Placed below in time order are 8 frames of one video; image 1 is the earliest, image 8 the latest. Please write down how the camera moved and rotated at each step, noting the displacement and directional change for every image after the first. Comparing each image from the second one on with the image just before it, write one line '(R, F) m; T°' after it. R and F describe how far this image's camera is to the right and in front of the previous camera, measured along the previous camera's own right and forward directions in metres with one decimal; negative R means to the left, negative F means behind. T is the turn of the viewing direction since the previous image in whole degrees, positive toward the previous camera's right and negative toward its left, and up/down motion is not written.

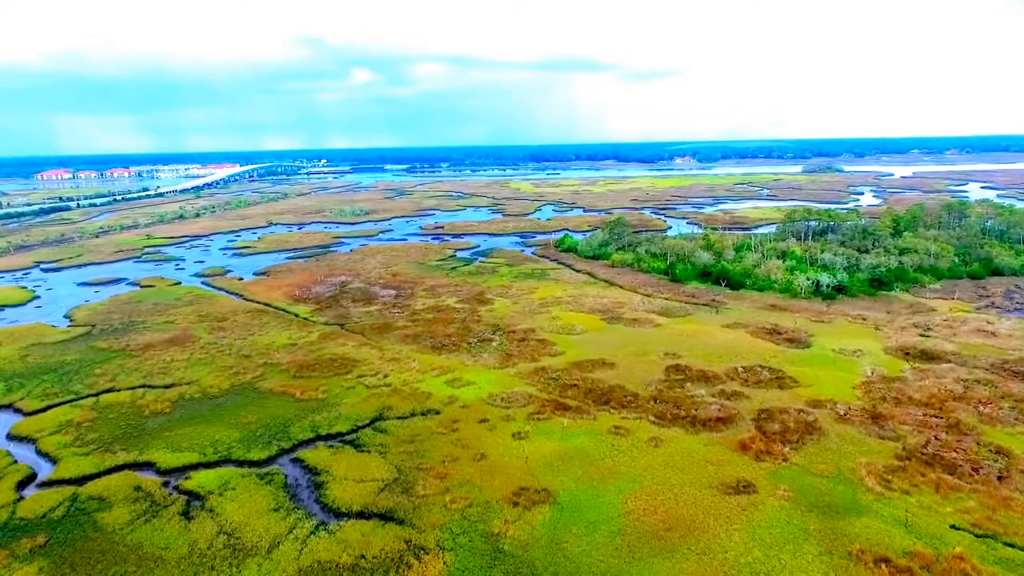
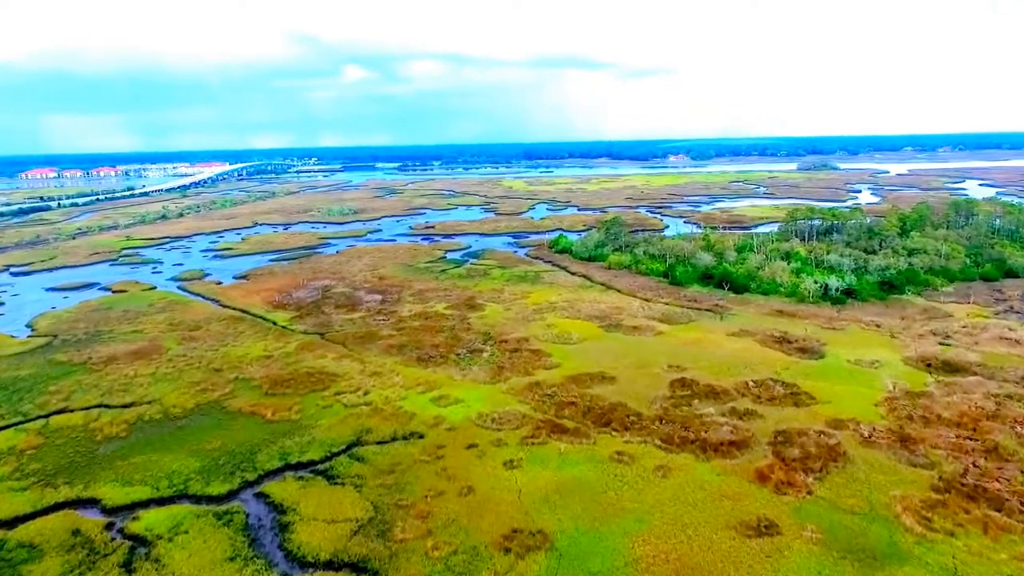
(+0.1, +2.6) m; +1°
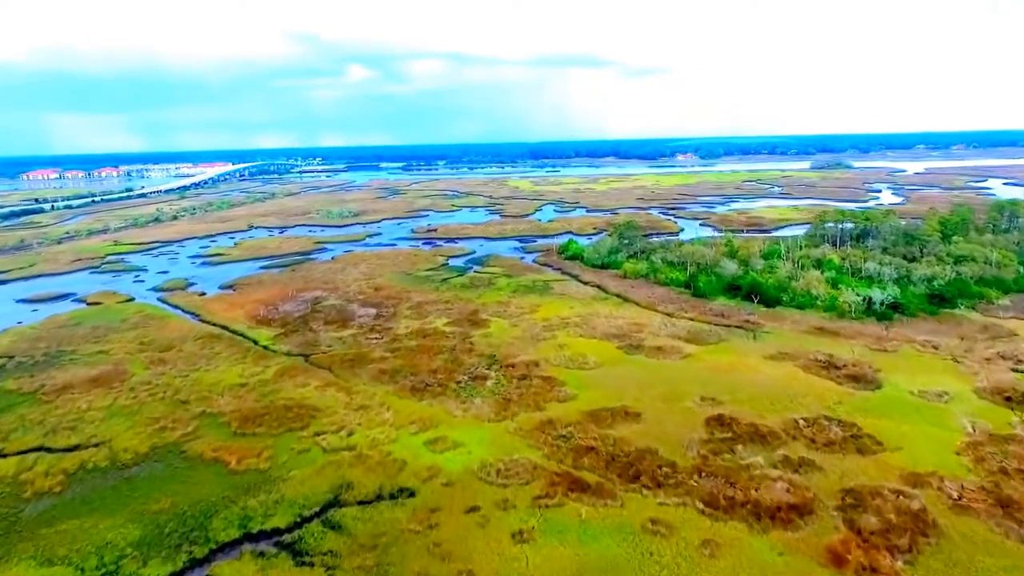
(-0.1, +4.4) m; -1°
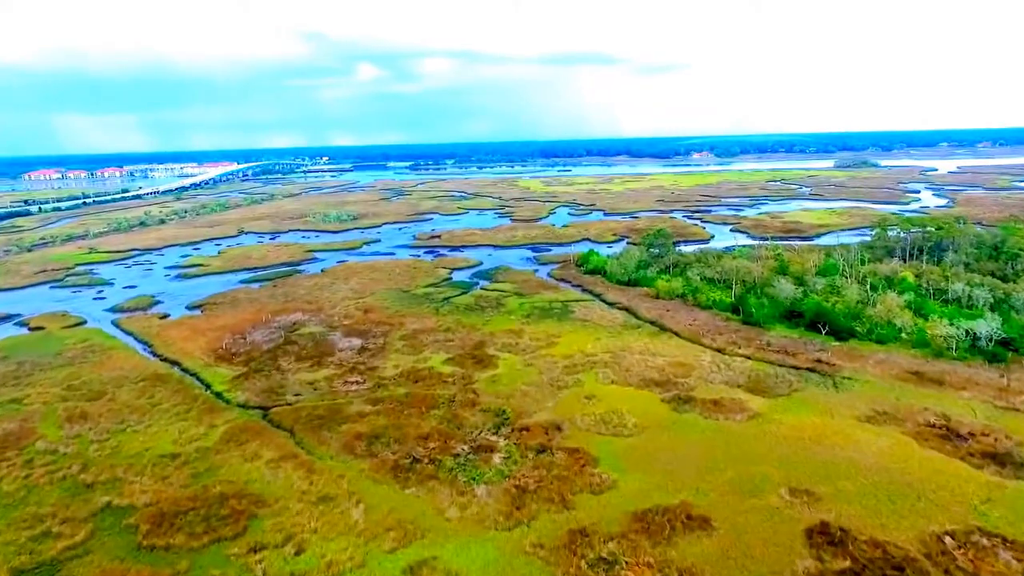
(-0.2, +7.7) m; -1°
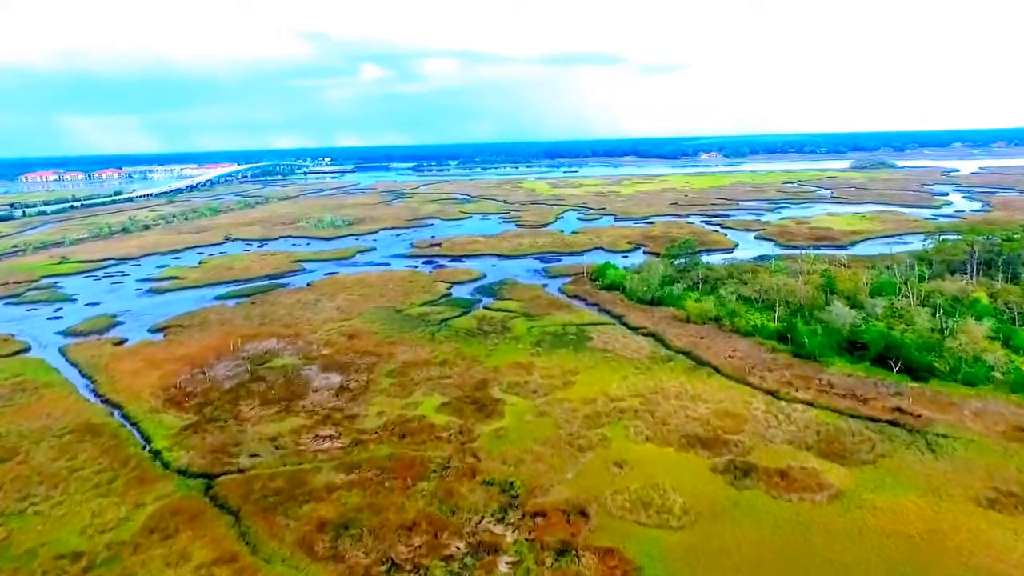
(-0.2, +5.9) m; 0°
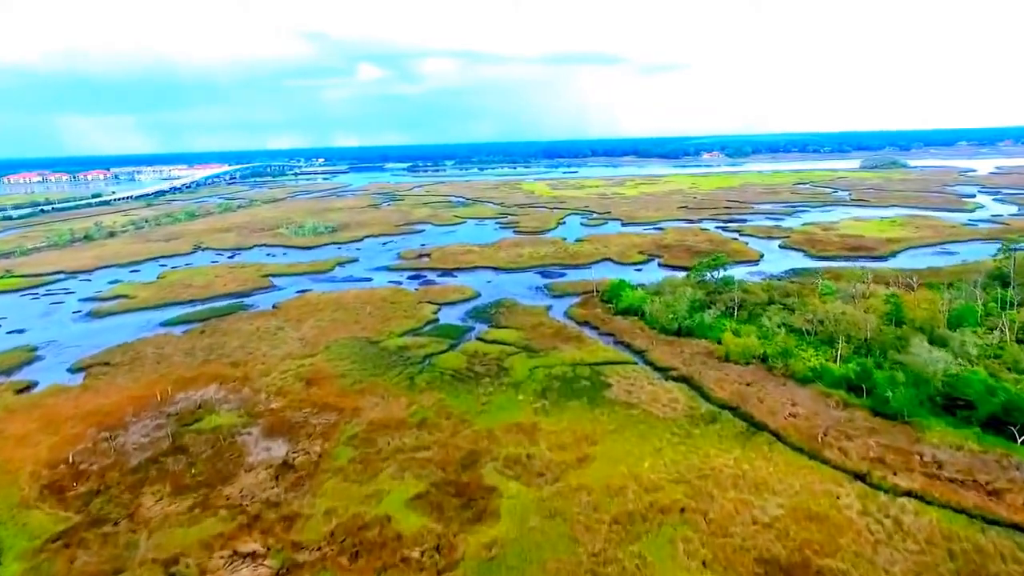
(0.0, +7.4) m; 0°
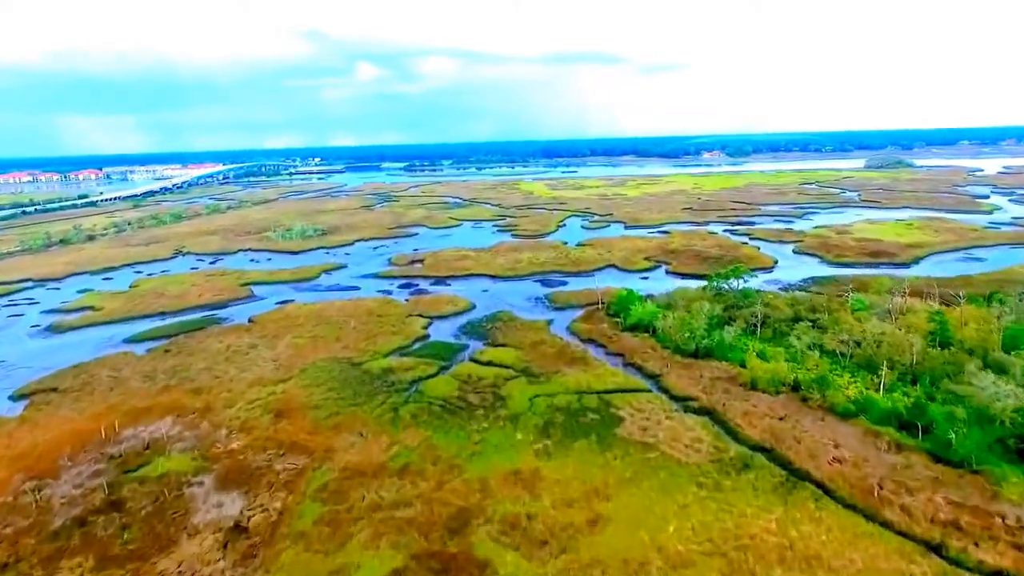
(0.0, +3.8) m; 0°
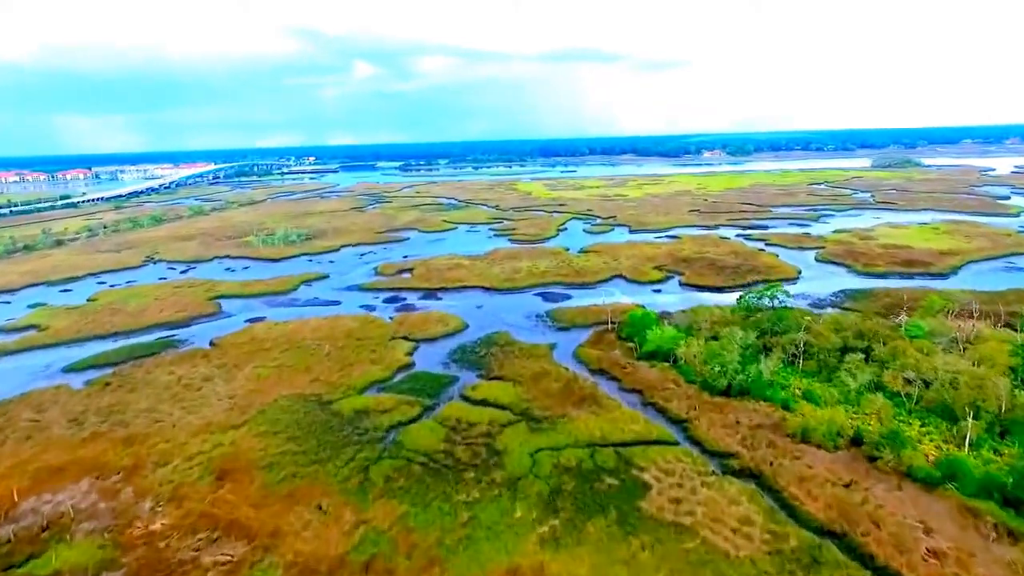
(0.0, +5.1) m; 0°
